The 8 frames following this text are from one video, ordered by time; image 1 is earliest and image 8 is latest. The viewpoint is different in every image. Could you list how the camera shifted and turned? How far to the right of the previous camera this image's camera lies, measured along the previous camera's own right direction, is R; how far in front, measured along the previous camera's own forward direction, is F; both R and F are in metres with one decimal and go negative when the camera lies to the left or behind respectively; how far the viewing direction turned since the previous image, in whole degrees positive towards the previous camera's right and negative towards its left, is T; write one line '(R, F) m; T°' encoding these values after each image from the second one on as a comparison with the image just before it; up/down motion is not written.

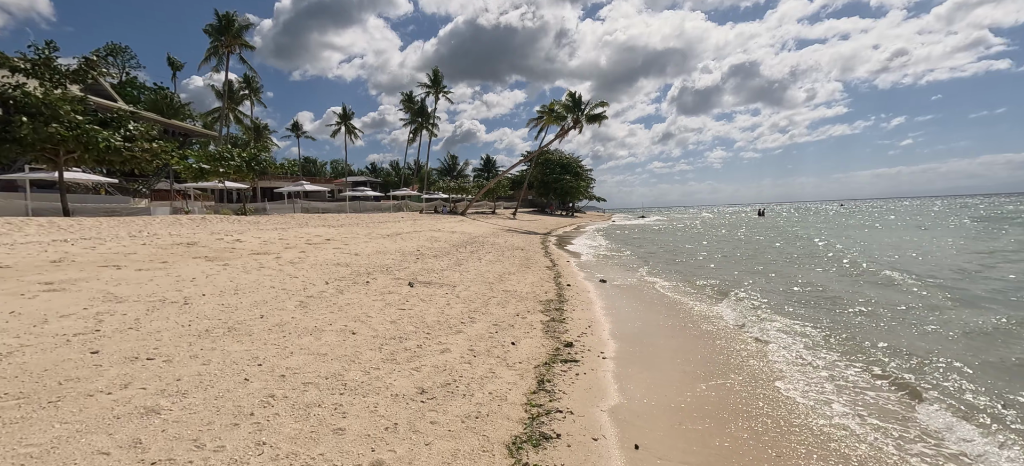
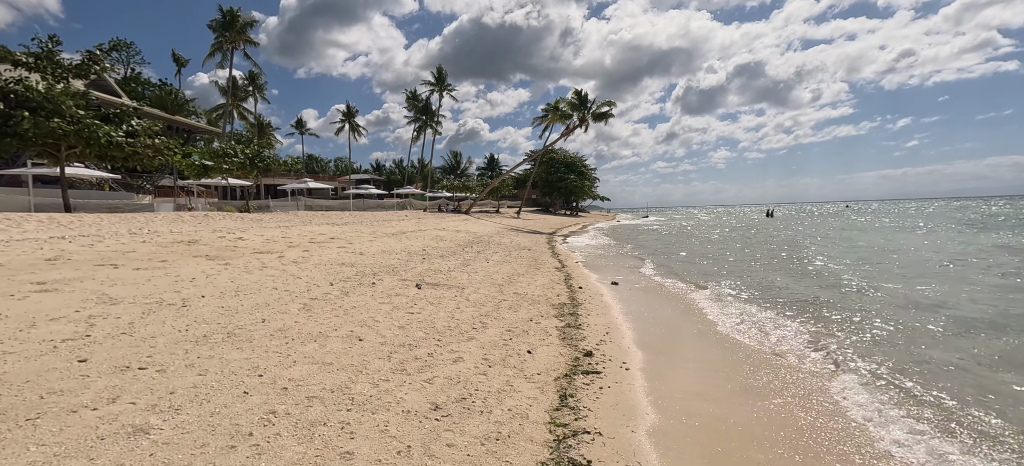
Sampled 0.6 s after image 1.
(-0.2, +0.3) m; 0°
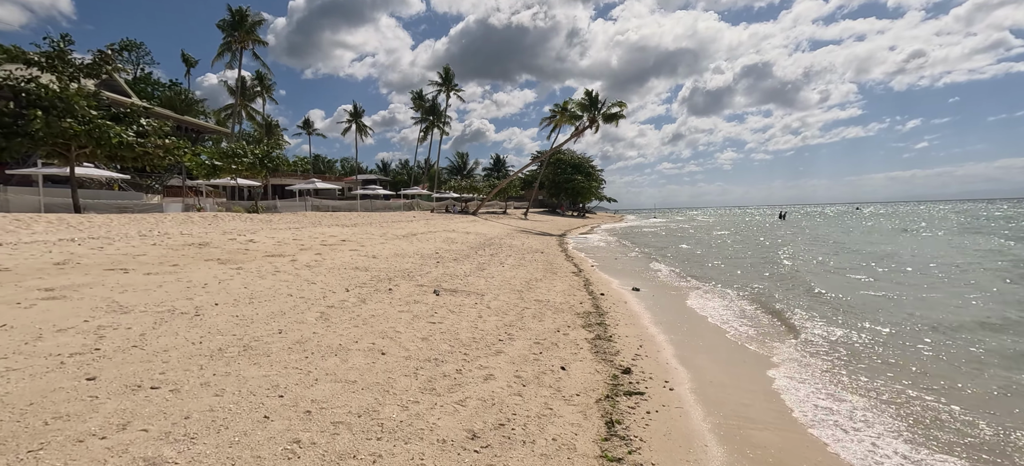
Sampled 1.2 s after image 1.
(-0.3, +0.3) m; -1°
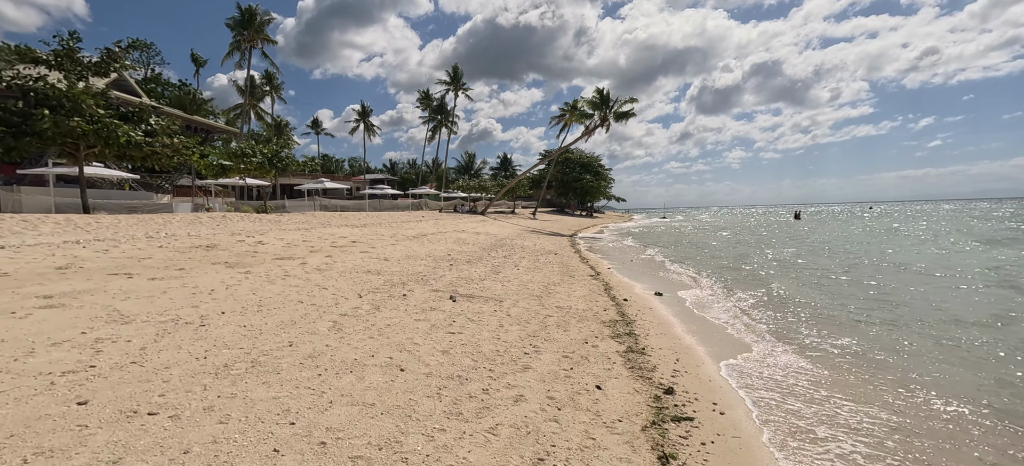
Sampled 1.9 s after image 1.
(-0.2, +0.4) m; -1°
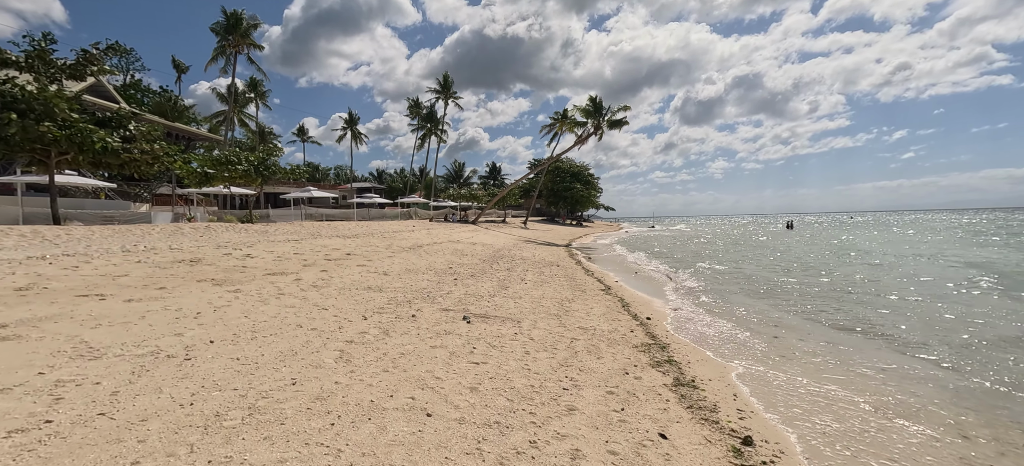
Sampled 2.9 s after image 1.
(-0.5, +0.6) m; +2°
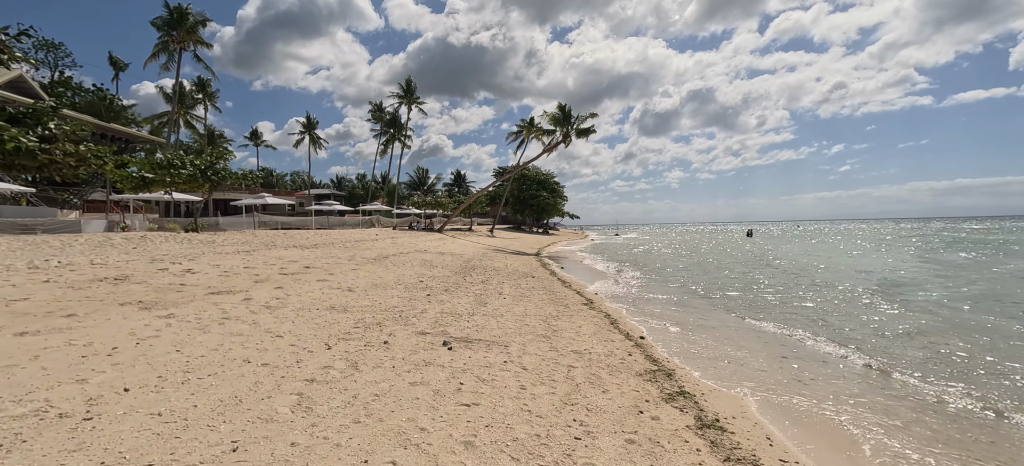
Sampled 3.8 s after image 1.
(-0.3, +0.8) m; +5°
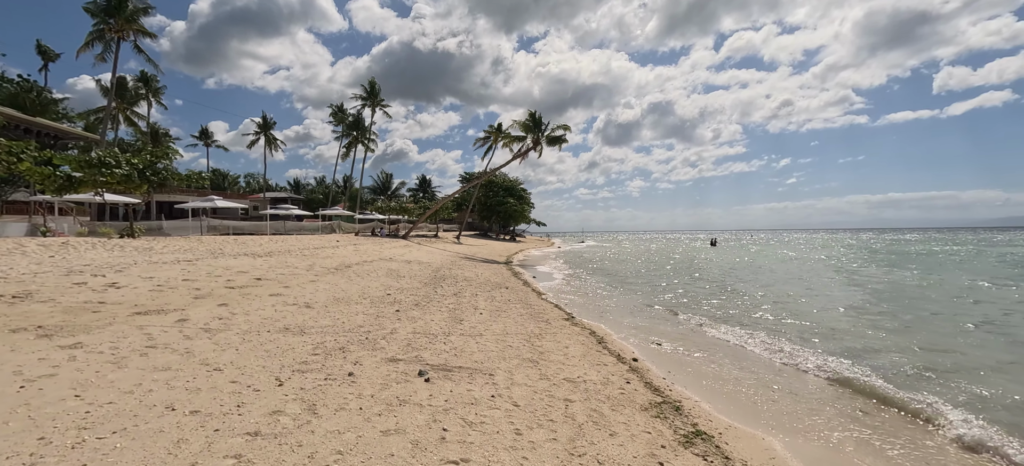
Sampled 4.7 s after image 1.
(-0.3, +0.8) m; +5°
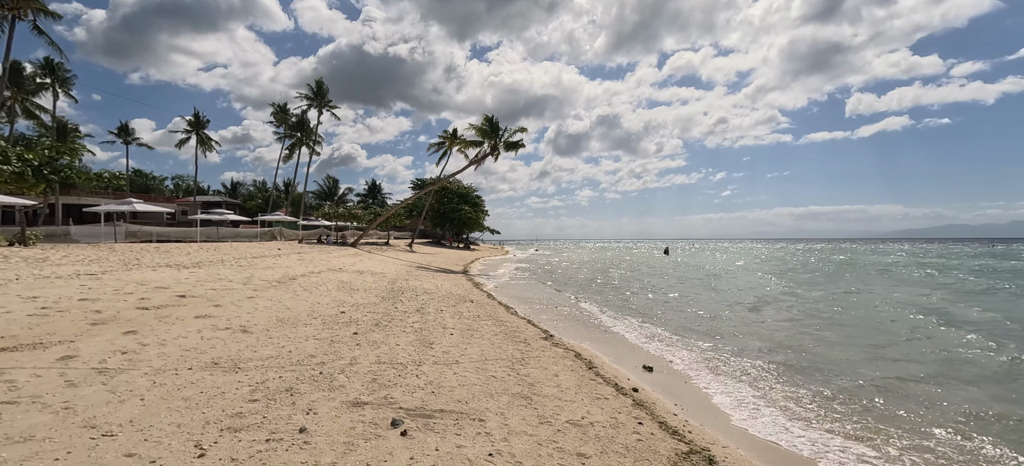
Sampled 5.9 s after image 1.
(-0.5, +1.0) m; +7°
